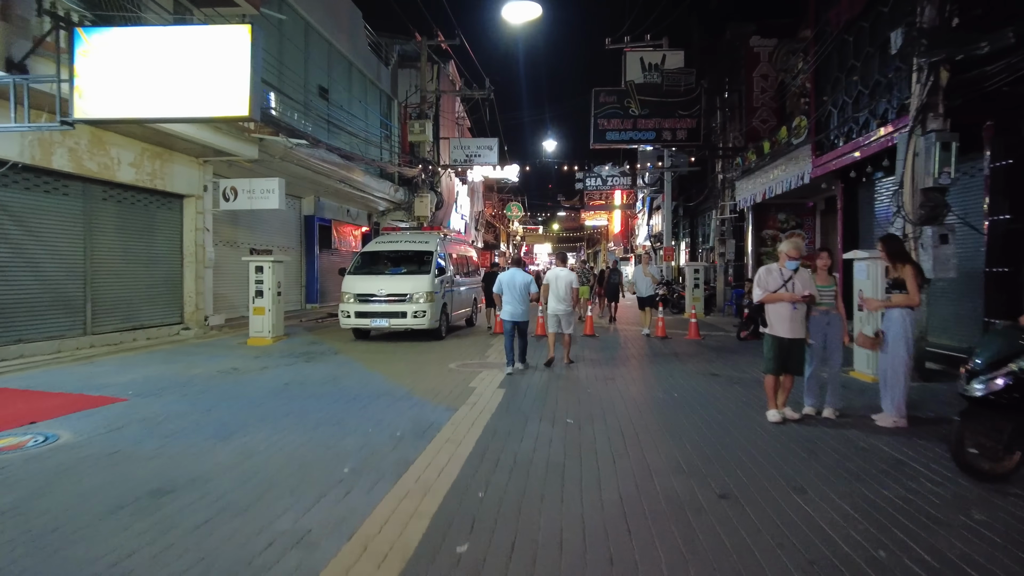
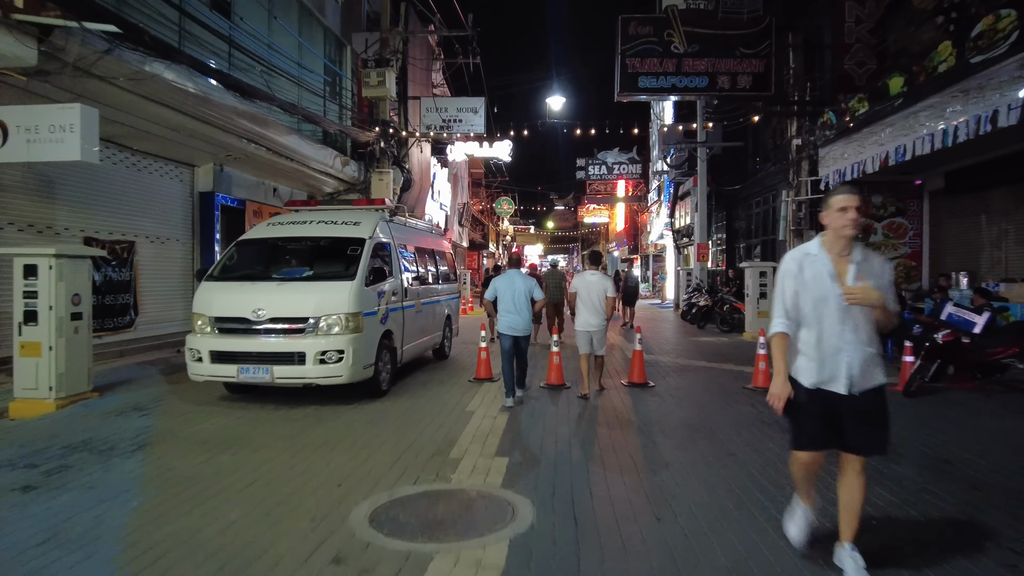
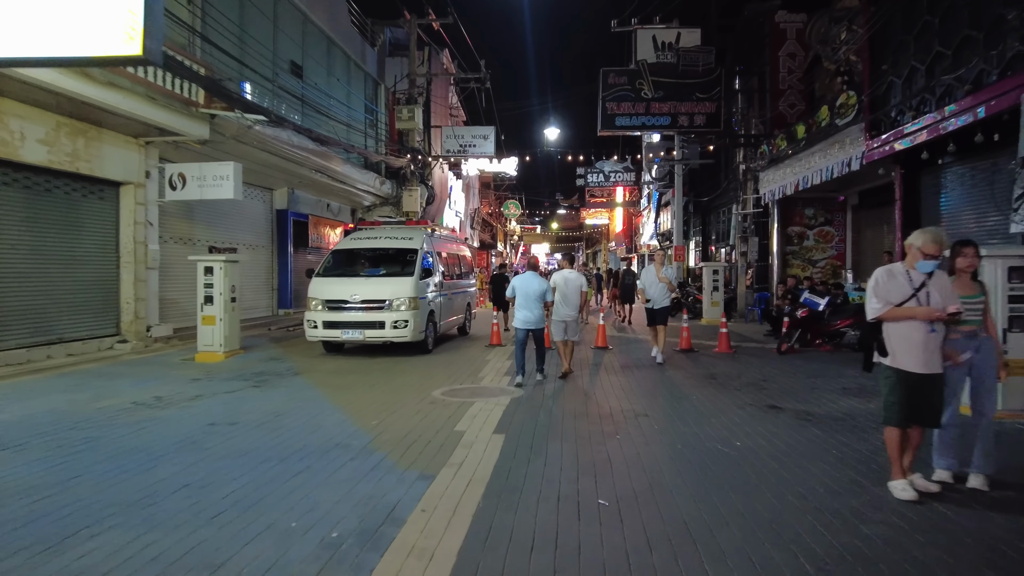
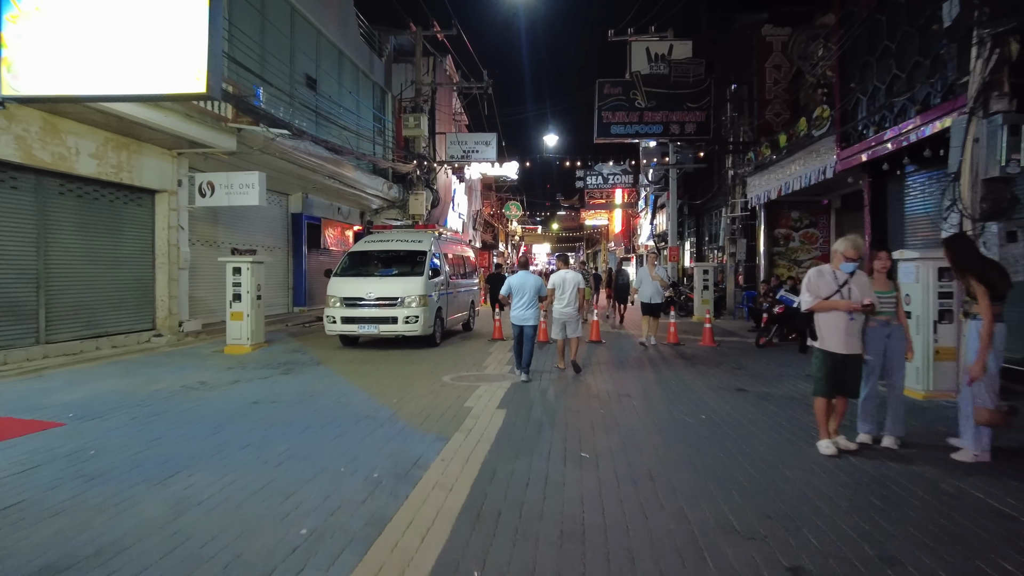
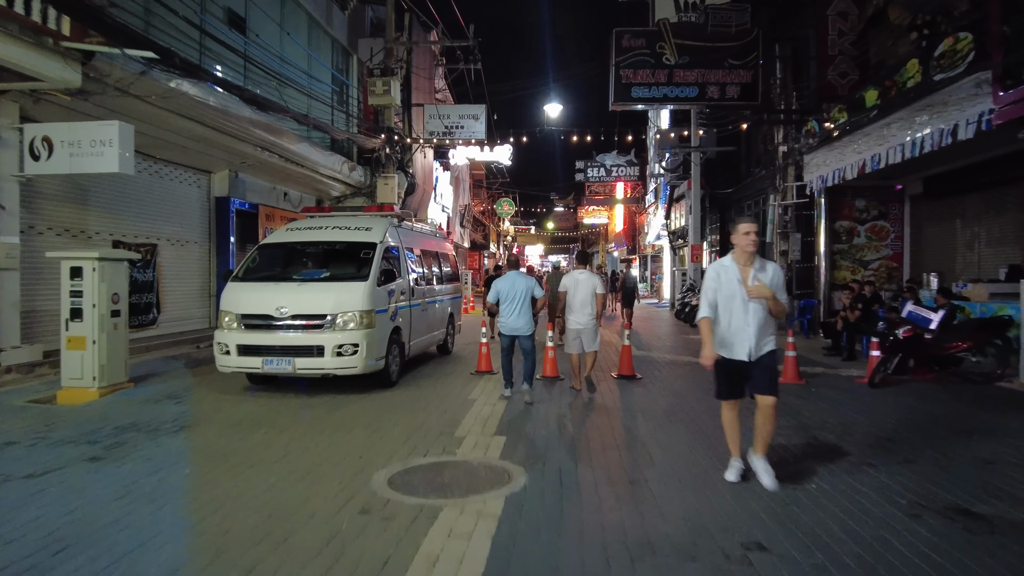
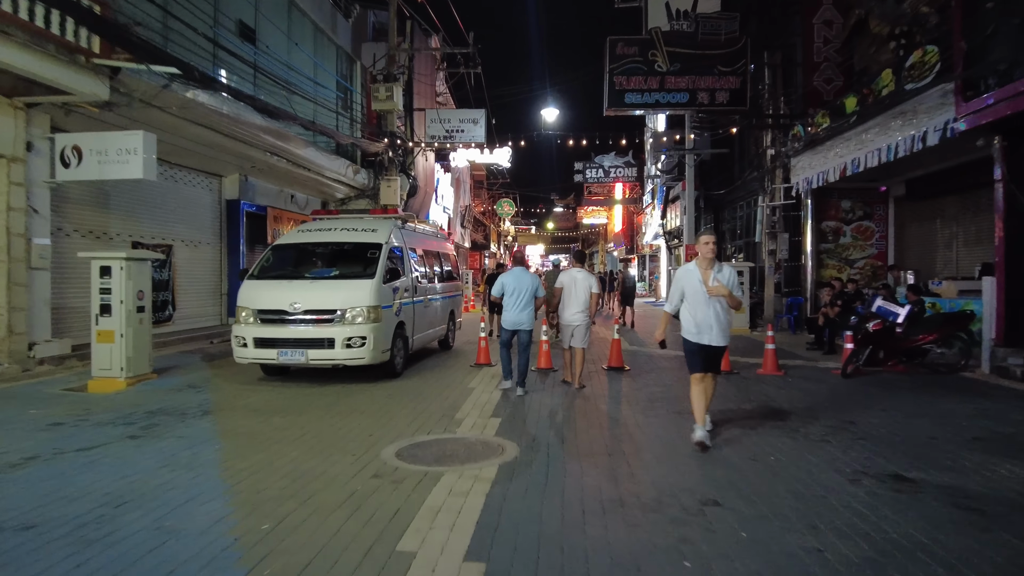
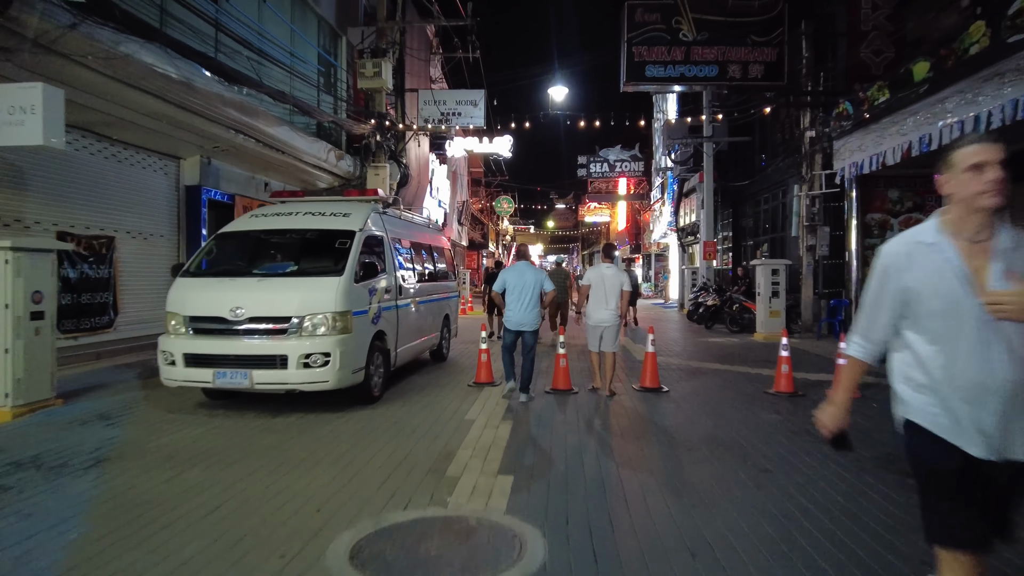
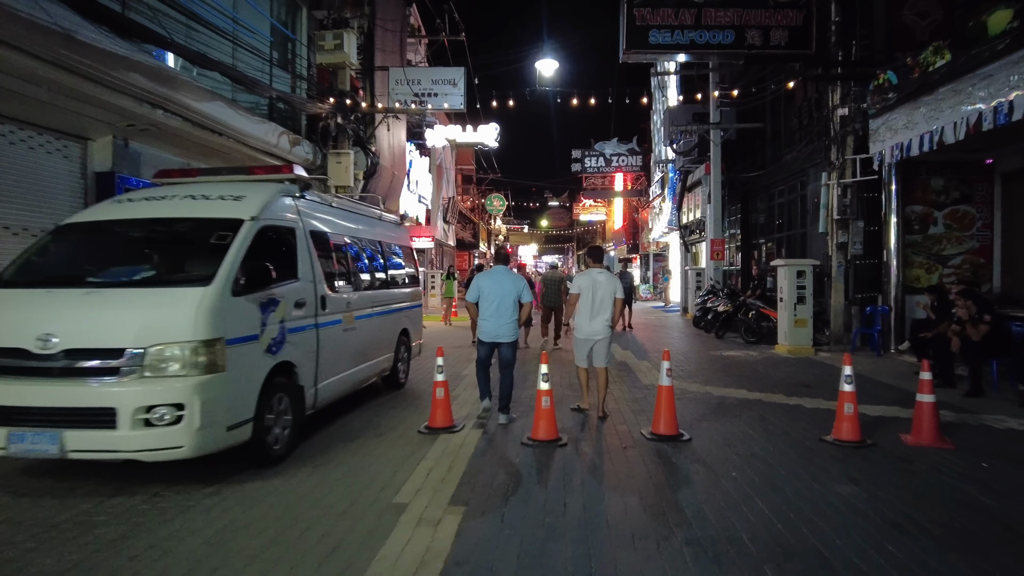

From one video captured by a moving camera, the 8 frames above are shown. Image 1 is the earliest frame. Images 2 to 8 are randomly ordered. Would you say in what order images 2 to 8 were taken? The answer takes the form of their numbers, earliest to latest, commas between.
4, 3, 6, 5, 2, 7, 8
